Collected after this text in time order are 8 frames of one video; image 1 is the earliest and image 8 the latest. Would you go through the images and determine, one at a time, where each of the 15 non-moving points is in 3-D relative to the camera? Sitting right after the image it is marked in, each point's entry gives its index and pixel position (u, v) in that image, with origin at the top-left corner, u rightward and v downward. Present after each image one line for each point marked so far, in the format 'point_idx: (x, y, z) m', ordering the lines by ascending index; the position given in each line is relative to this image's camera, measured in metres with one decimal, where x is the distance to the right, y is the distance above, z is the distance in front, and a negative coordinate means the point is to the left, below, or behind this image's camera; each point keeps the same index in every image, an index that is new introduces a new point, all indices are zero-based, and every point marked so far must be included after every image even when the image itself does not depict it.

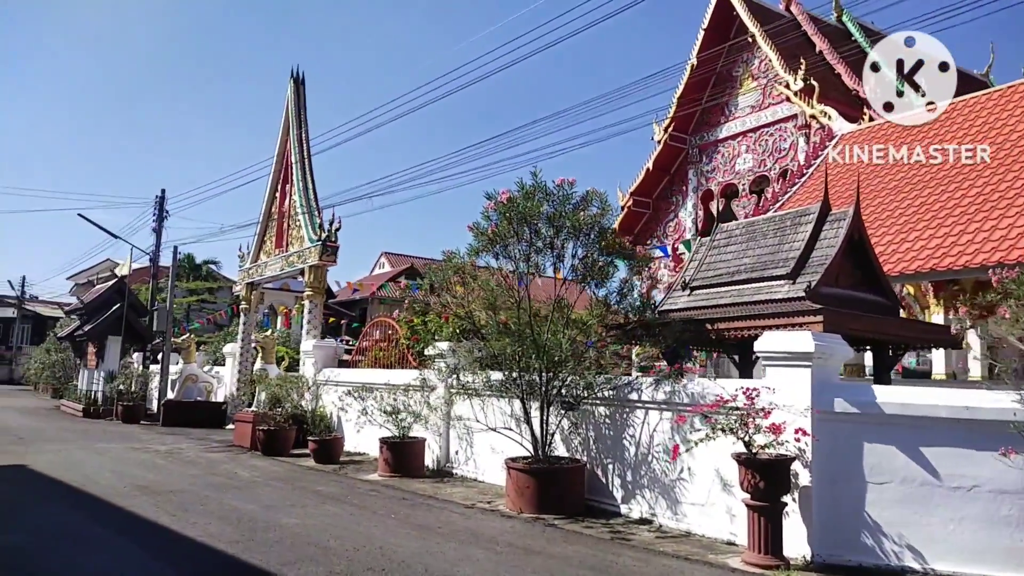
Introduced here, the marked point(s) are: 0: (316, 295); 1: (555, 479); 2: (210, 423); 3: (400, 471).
0: (-4.1, -0.1, +15.6) m
1: (+0.4, -2.0, +7.6) m
2: (-7.6, -3.4, +18.6) m
3: (-1.5, -2.5, +10.0) m
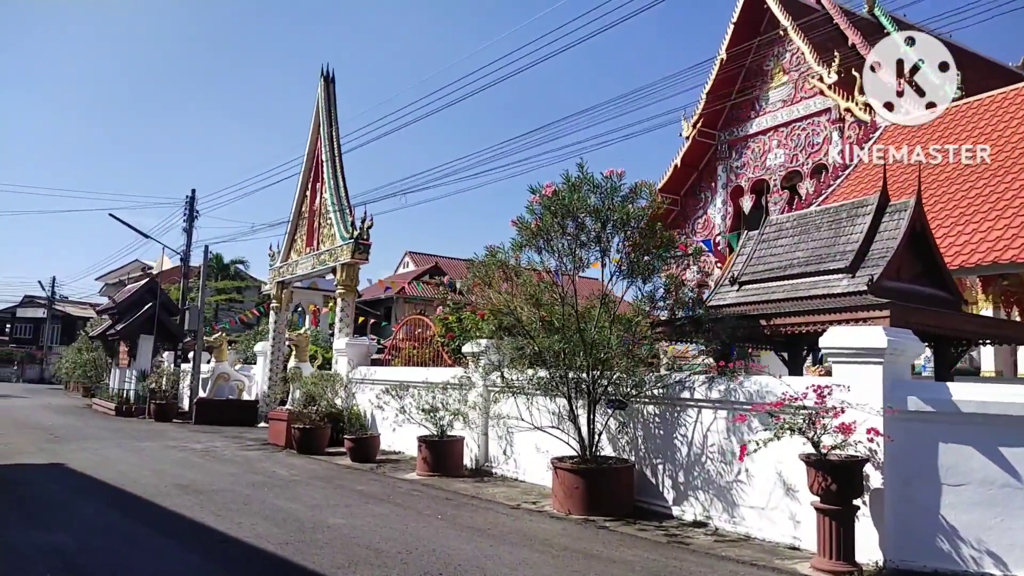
0: (-3.4, -0.1, +15.5) m
1: (+0.9, -1.9, +7.3) m
2: (-6.8, -3.4, +18.6) m
3: (-1.0, -2.4, +9.8) m
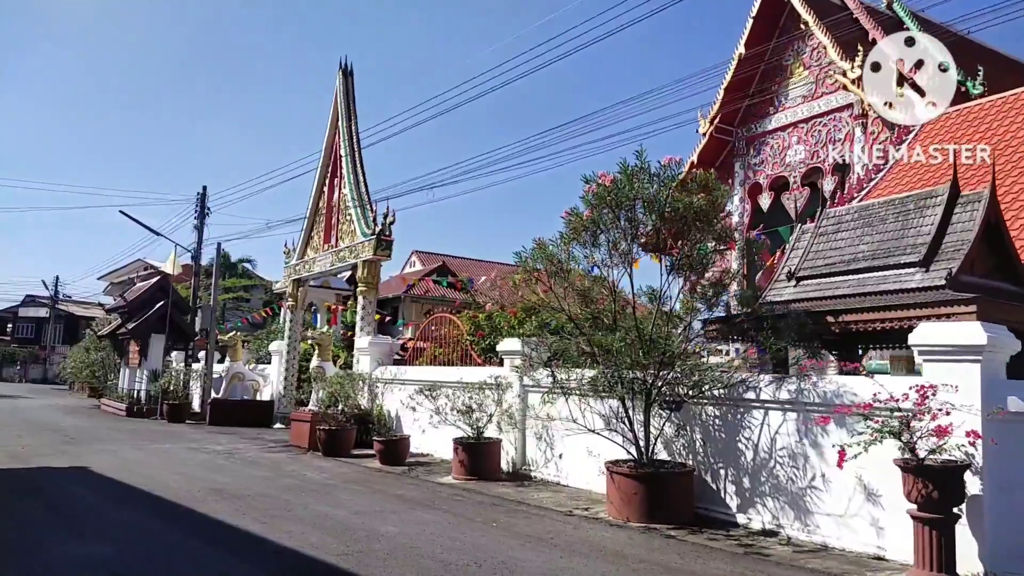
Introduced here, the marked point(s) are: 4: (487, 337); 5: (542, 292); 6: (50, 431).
0: (-2.9, -0.1, +15.1) m
1: (+1.4, -1.9, +6.9) m
2: (-6.3, -3.3, +18.2) m
3: (-0.5, -2.4, +9.4) m
4: (-0.4, -0.8, +12.0) m
5: (+0.3, 0.0, +8.0) m
6: (-8.9, -2.8, +14.3) m
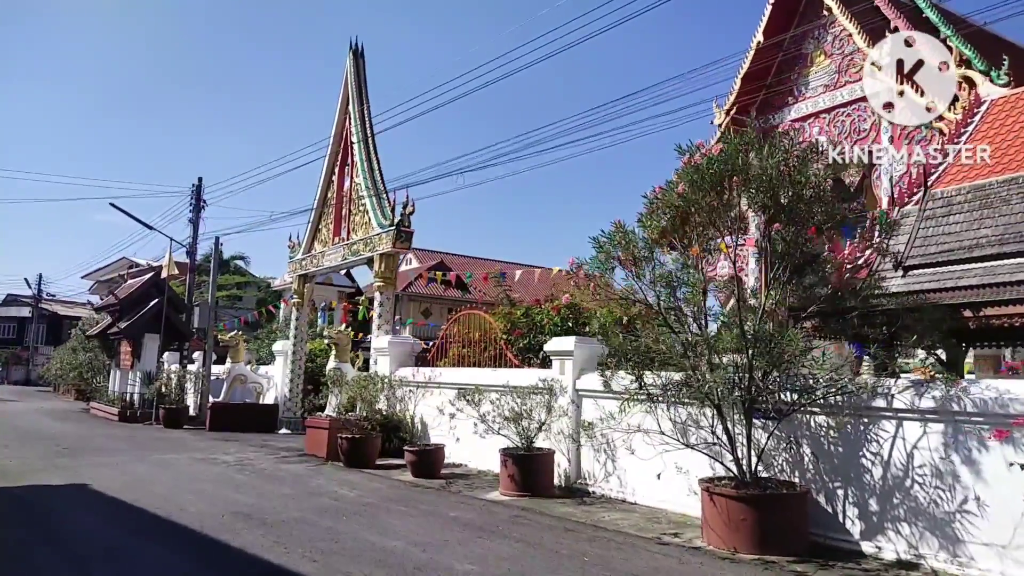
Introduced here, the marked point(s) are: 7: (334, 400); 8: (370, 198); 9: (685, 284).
0: (-2.4, 0.0, +14.0) m
1: (+2.1, -1.8, +5.9) m
2: (-5.8, -3.2, +17.1) m
3: (+0.2, -2.3, +8.4) m
4: (+0.2, -0.7, +10.9) m
5: (+1.0, 0.0, +6.9) m
6: (-8.4, -2.7, +13.1) m
7: (-2.9, -1.8, +12.0) m
8: (-2.8, +1.8, +14.7) m
9: (+1.6, 0.0, +6.7) m
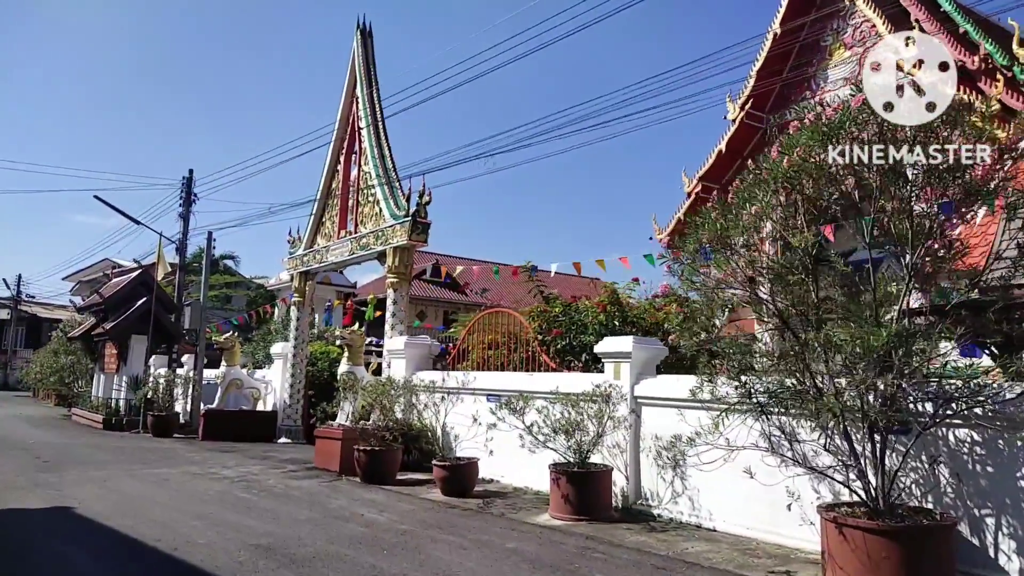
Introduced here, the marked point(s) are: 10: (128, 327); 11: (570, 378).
0: (-1.9, +0.1, +12.9) m
1: (+2.7, -1.7, +4.9) m
2: (-5.4, -3.2, +15.8) m
3: (+0.7, -2.2, +7.3) m
4: (+0.7, -0.7, +9.8) m
5: (+1.6, +0.1, +5.8) m
6: (-7.9, -2.6, +11.8) m
7: (-2.4, -1.7, +10.8) m
8: (-2.4, +1.9, +13.5) m
9: (+2.2, +0.1, +5.7) m
10: (-9.8, -1.0, +18.9) m
11: (+0.6, -1.0, +8.1) m
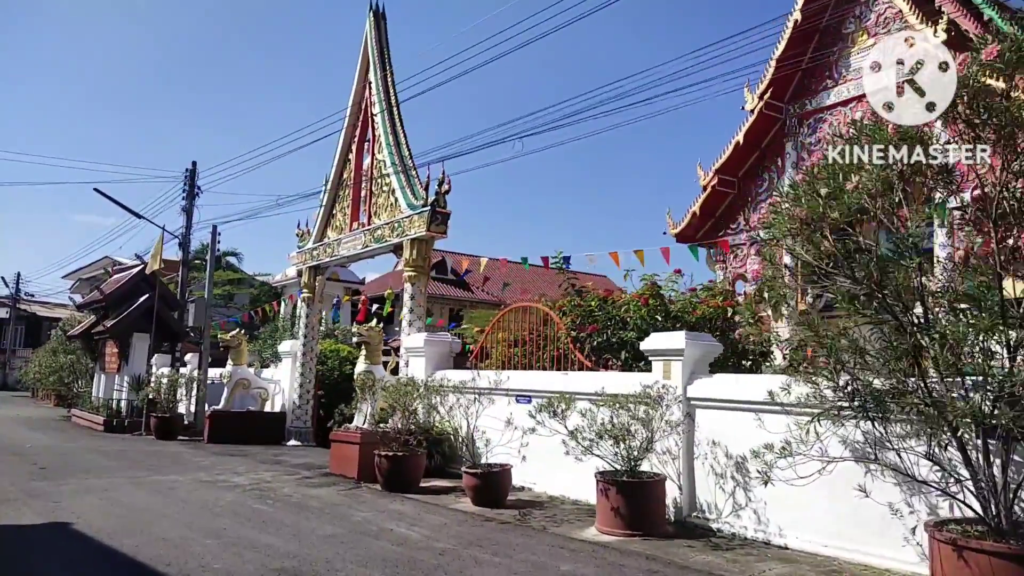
0: (-1.5, +0.2, +12.2) m
1: (+3.1, -1.6, +4.2) m
2: (-5.0, -3.1, +15.2) m
3: (+1.1, -2.1, +6.6) m
4: (+1.1, -0.6, +9.2) m
5: (+2.0, +0.2, +5.1) m
6: (-7.5, -2.5, +11.1) m
7: (-2.0, -1.6, +10.1) m
8: (-2.0, +1.9, +12.8) m
9: (+2.5, +0.2, +5.0) m
10: (-9.4, -0.9, +18.2) m
11: (+1.0, -0.9, +7.4) m
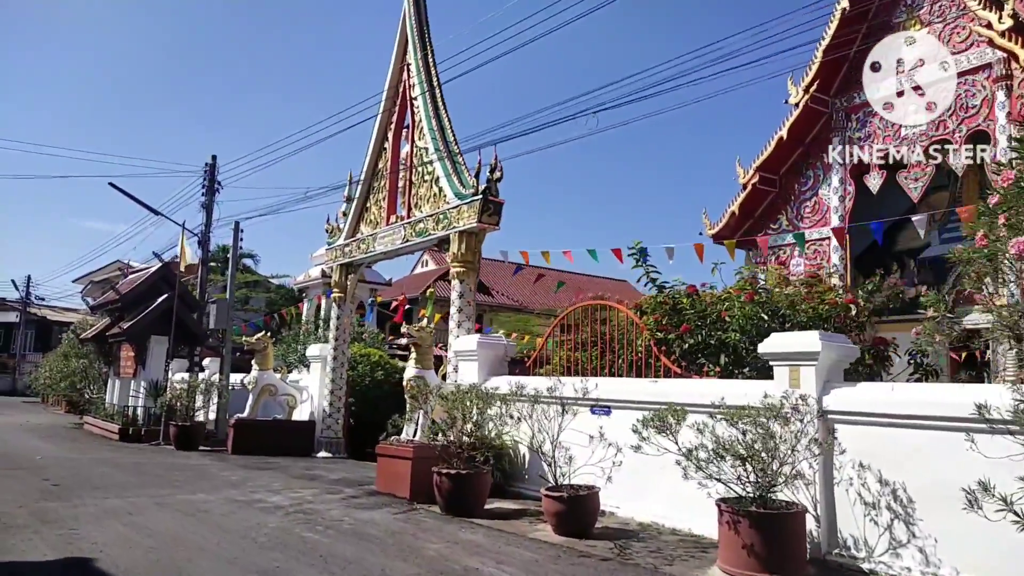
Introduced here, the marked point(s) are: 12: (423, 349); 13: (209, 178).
0: (-0.7, +0.2, +11.1) m
1: (+3.9, -1.5, +3.0) m
2: (-4.2, -3.1, +14.0) m
3: (+1.9, -2.0, +5.4) m
4: (+1.9, -0.5, +8.0) m
5: (+2.8, +0.3, +4.0) m
6: (-6.7, -2.5, +10.0) m
7: (-1.2, -1.6, +9.0) m
8: (-1.1, +2.0, +11.7) m
9: (+3.4, +0.3, +3.8) m
10: (-8.5, -0.9, +17.1) m
11: (+1.8, -0.8, +6.3) m
12: (-1.2, -0.8, +9.5) m
13: (-7.7, +2.8, +19.0) m
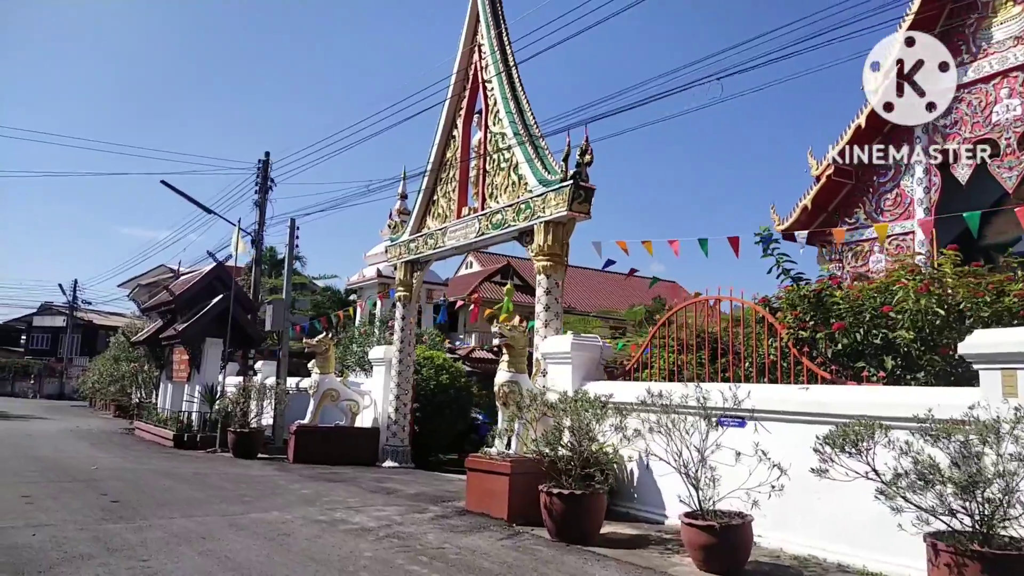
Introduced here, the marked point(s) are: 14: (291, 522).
0: (+0.6, +0.3, +10.0) m
1: (+4.8, -1.4, +1.8) m
2: (-2.8, -3.1, +13.2) m
3: (+2.9, -1.9, +4.3) m
4: (+3.0, -0.4, +6.9) m
5: (+3.7, +0.4, +2.8) m
6: (-5.5, -2.4, +9.3) m
7: (0.0, -1.5, +8.0) m
8: (+0.1, +2.0, +10.7) m
9: (+4.3, +0.4, +2.6) m
10: (-6.9, -0.9, +16.4) m
11: (+2.9, -0.7, +5.2) m
12: (0.0, -0.7, +8.5) m
13: (-6.2, +2.8, +18.3) m
14: (-2.2, -2.3, +7.3) m
